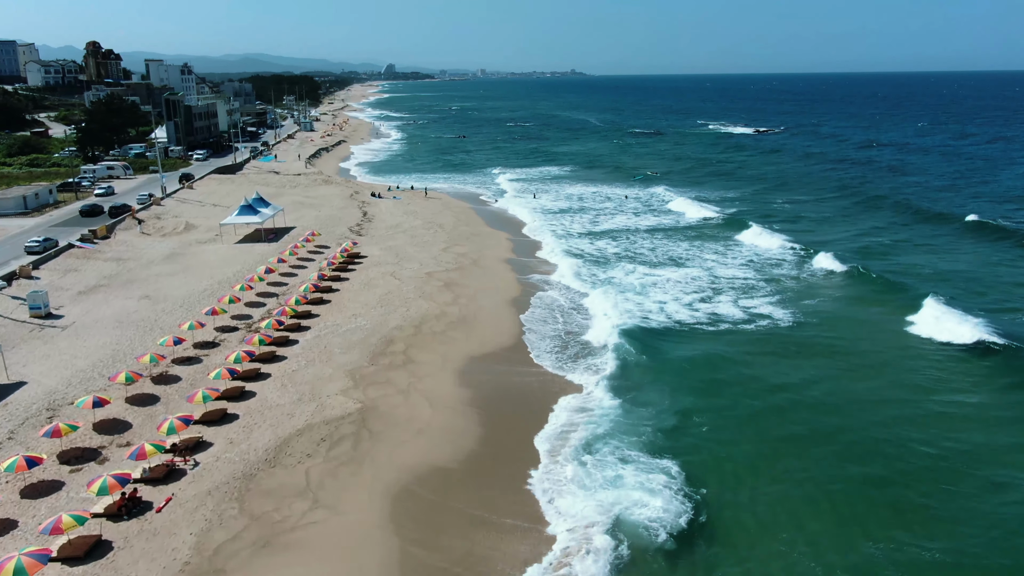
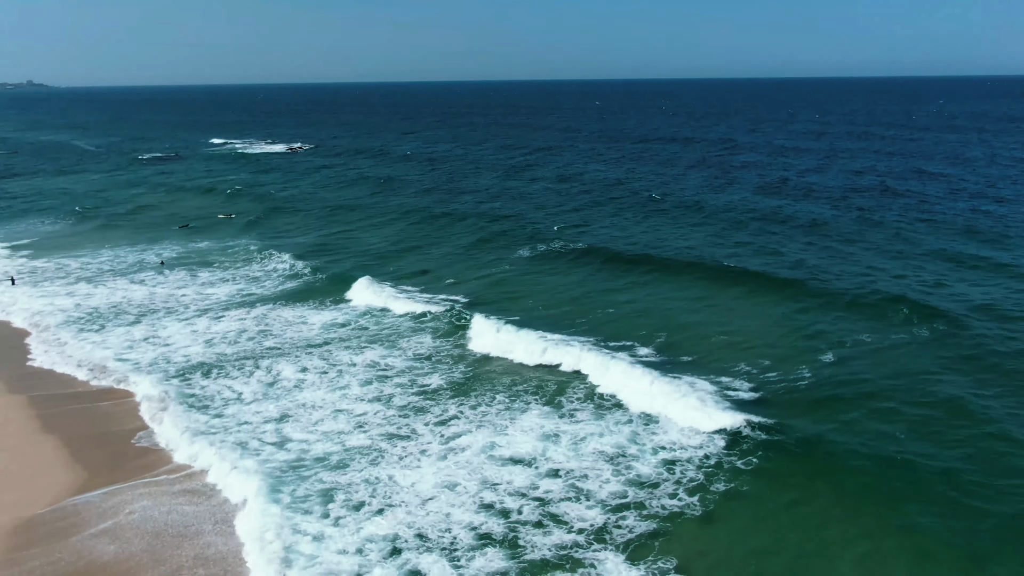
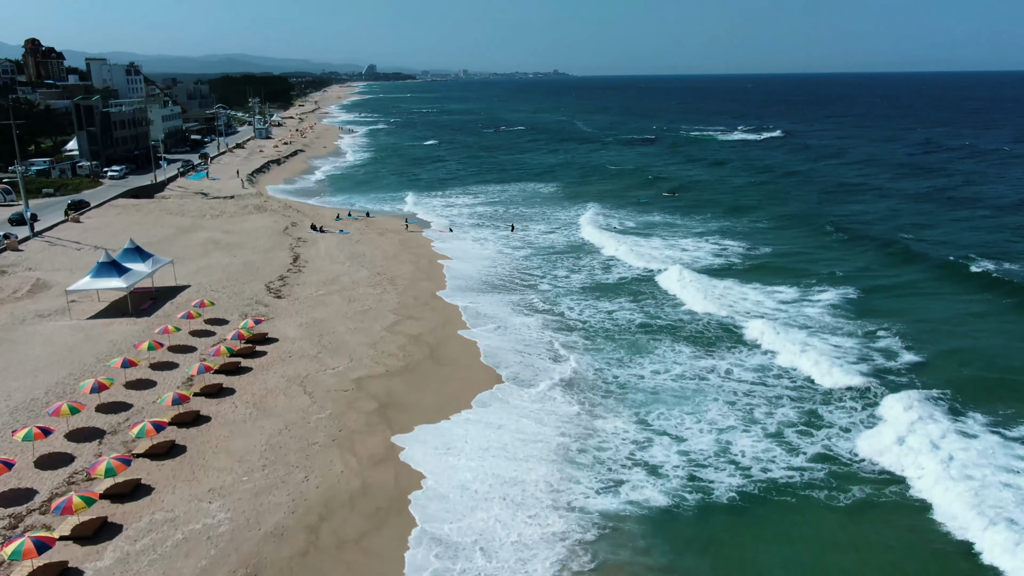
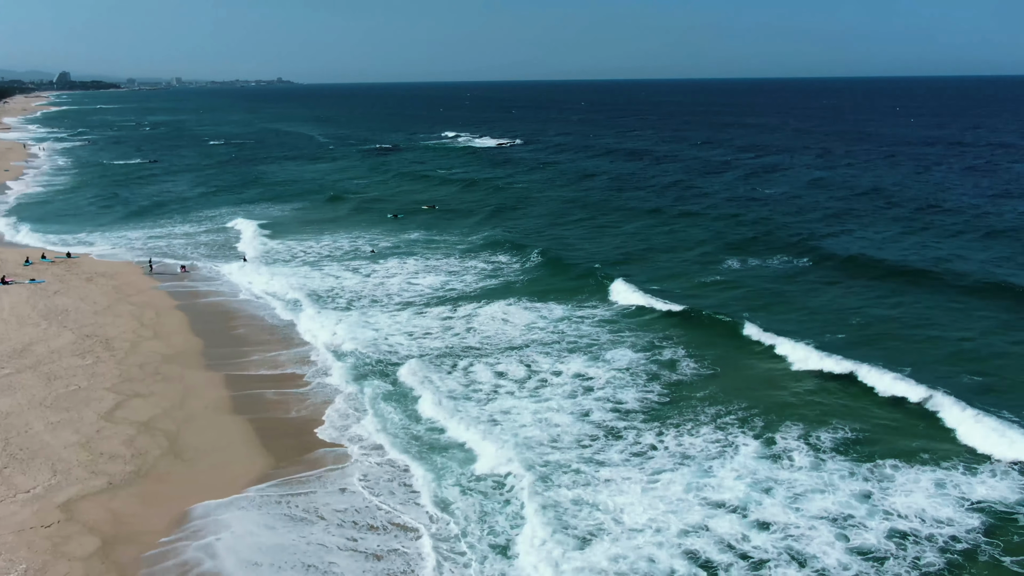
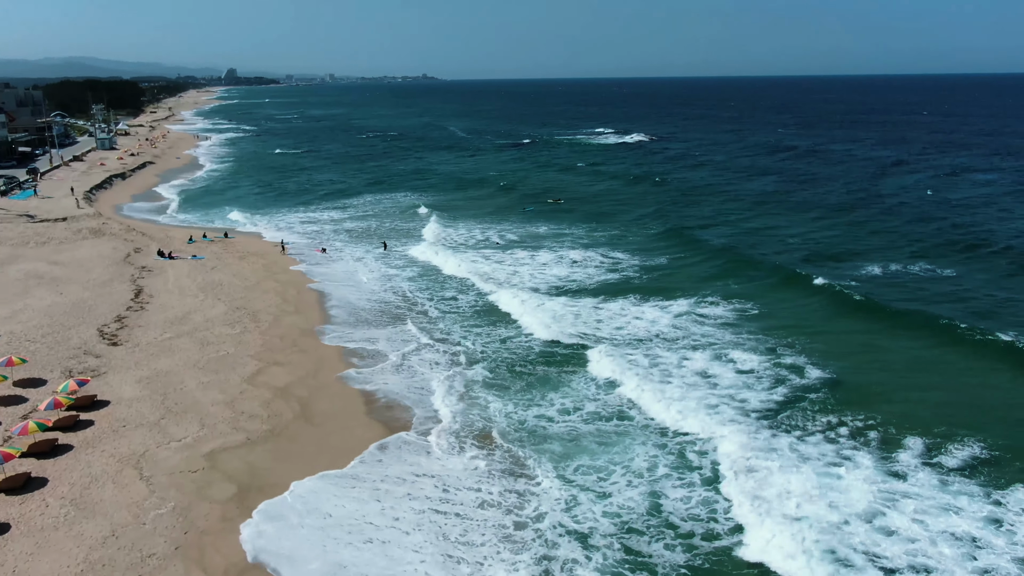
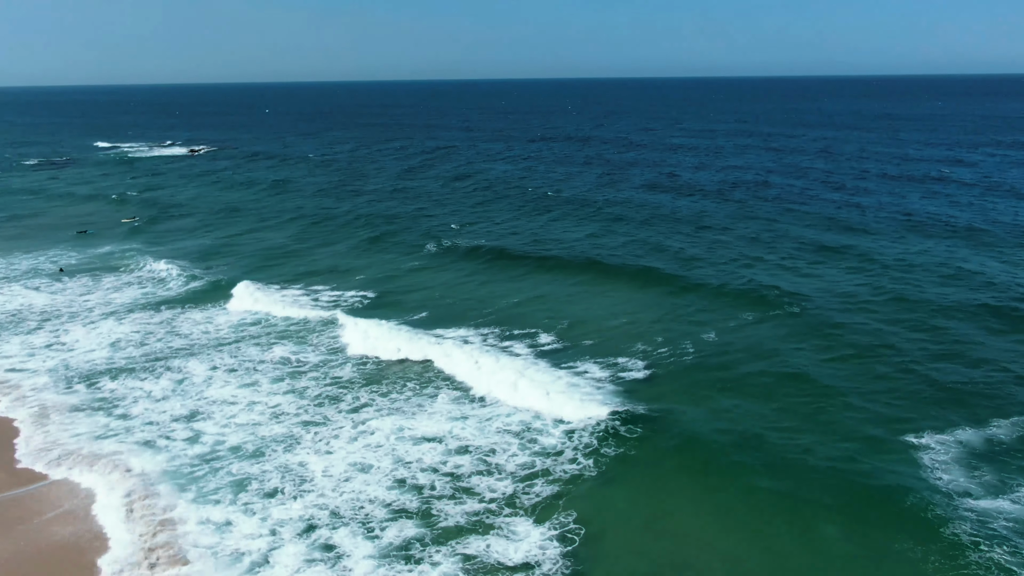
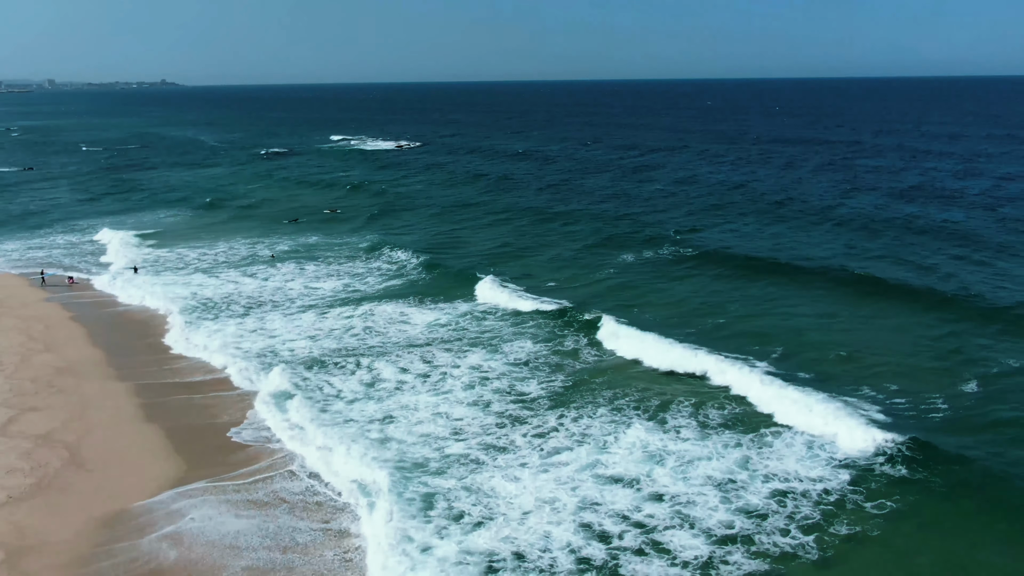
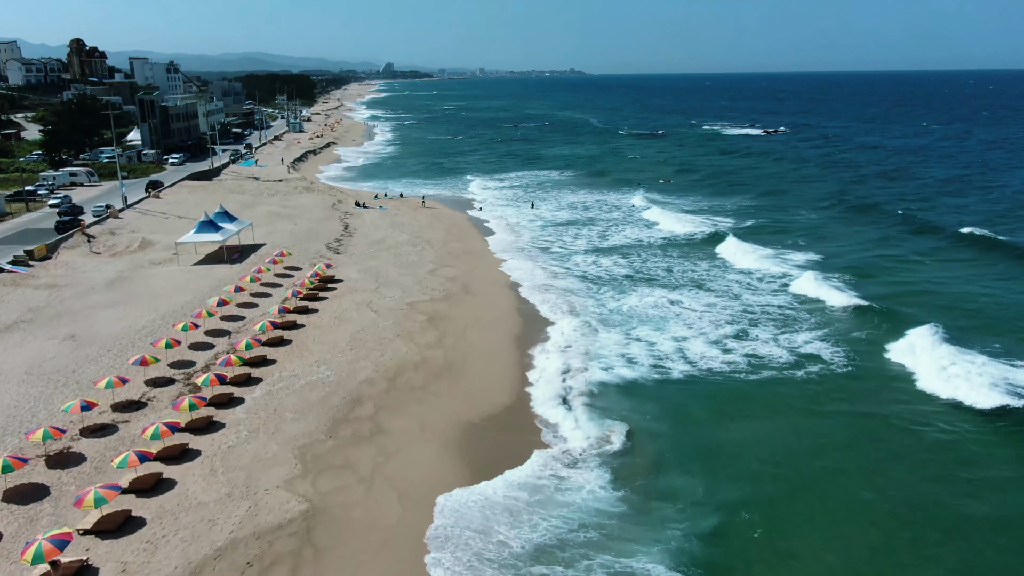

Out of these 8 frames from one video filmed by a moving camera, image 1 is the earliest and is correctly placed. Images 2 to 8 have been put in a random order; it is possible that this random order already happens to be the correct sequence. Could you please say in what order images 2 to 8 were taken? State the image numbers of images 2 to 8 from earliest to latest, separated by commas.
8, 3, 5, 4, 7, 2, 6
